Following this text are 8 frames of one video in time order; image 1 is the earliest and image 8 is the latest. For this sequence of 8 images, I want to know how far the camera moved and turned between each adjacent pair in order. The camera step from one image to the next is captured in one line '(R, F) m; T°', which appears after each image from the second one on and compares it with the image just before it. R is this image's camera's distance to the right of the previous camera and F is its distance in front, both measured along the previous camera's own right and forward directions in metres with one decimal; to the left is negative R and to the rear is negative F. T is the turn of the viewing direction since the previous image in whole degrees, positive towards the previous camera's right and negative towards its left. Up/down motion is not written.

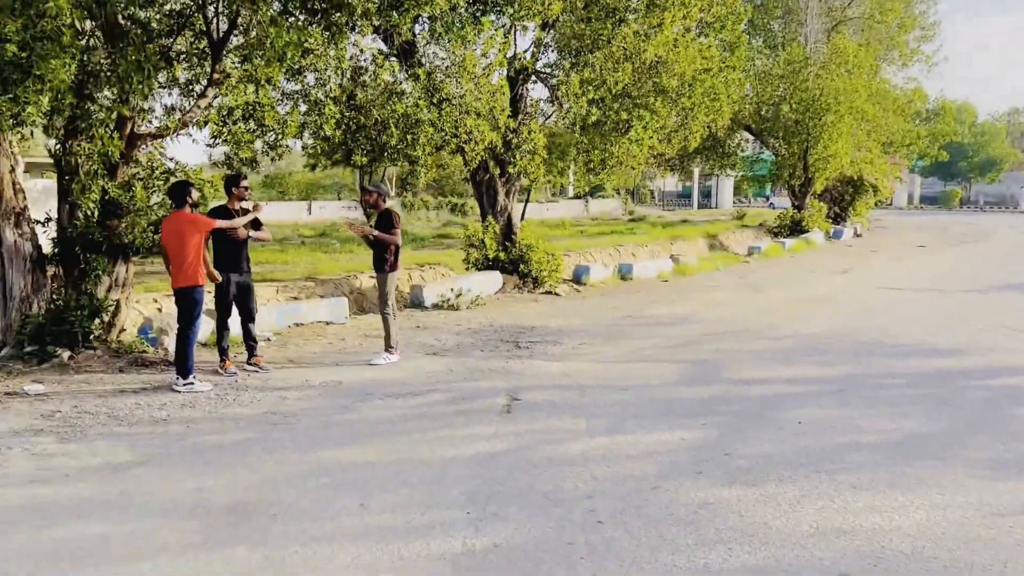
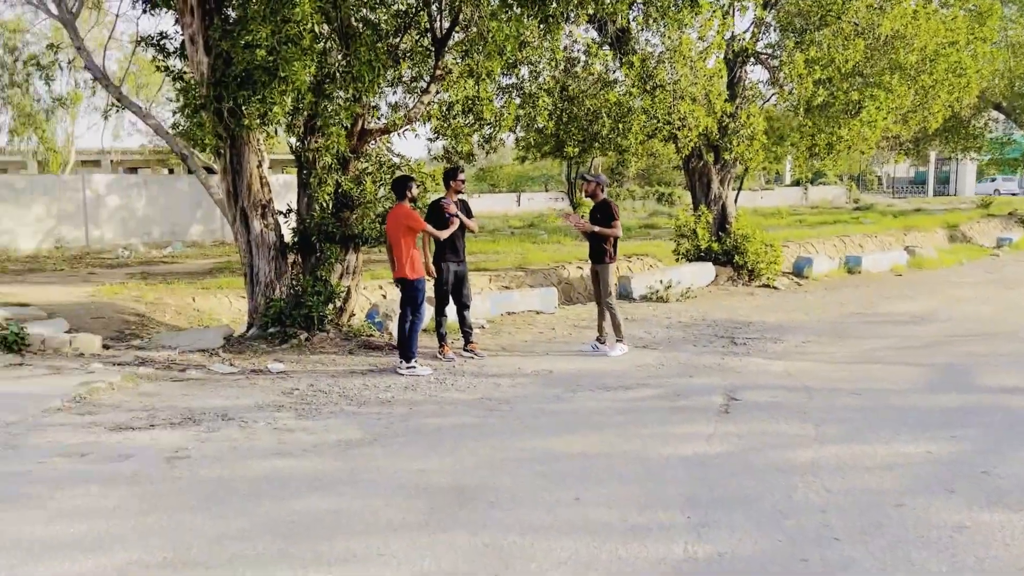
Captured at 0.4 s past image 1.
(-0.1, +0.1) m; -14°
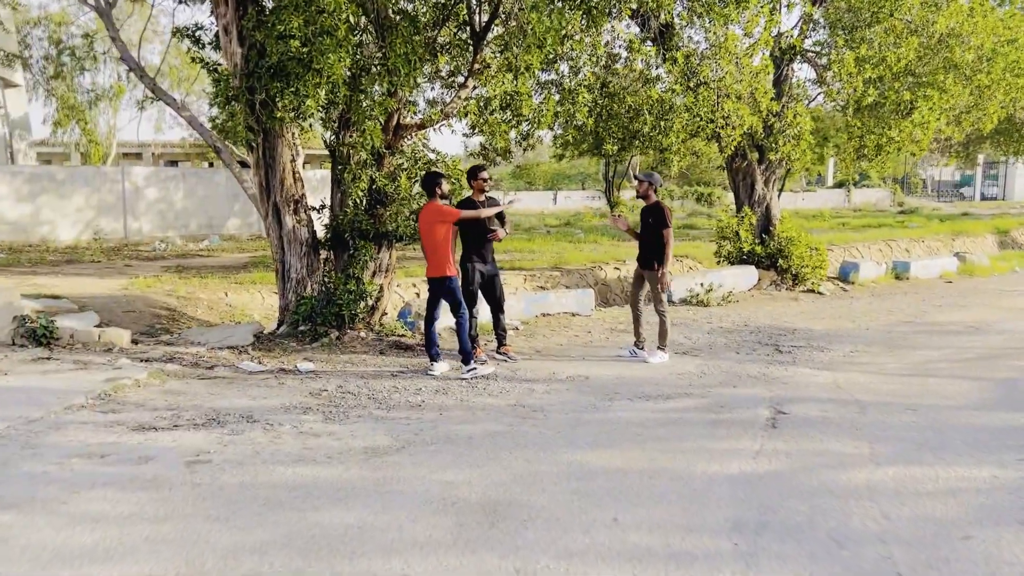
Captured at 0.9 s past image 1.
(0.0, +0.3) m; -2°
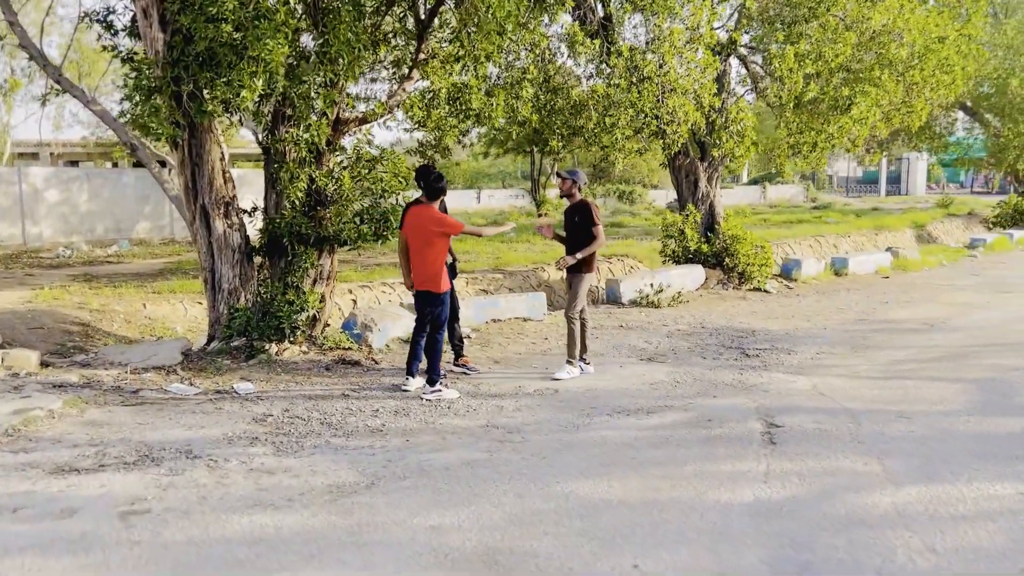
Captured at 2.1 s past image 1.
(-0.3, +0.6) m; +6°
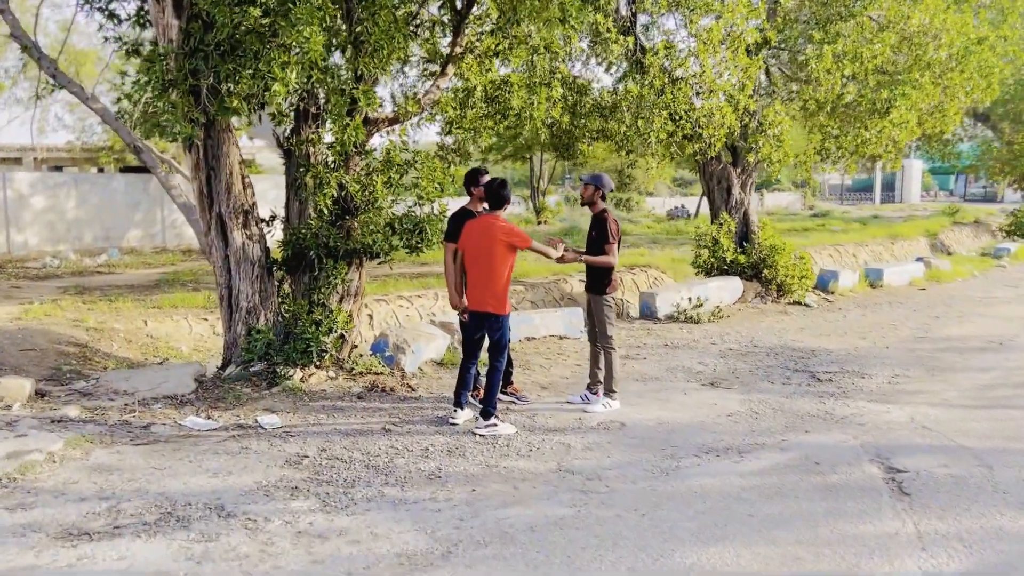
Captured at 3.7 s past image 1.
(-0.5, +0.8) m; +1°
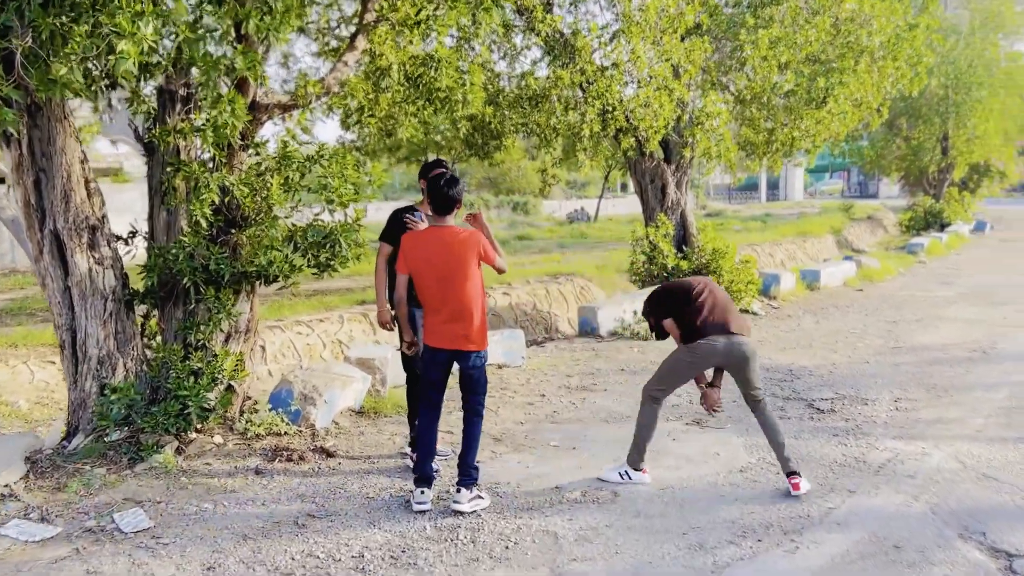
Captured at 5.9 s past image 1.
(-0.3, +1.5) m; +7°
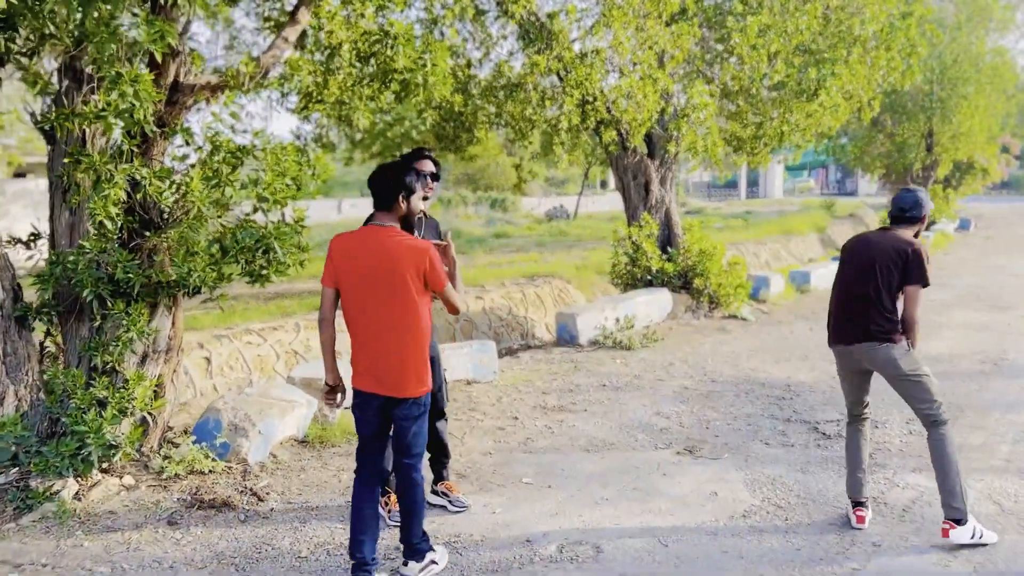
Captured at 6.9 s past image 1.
(+0.1, +0.8) m; +1°
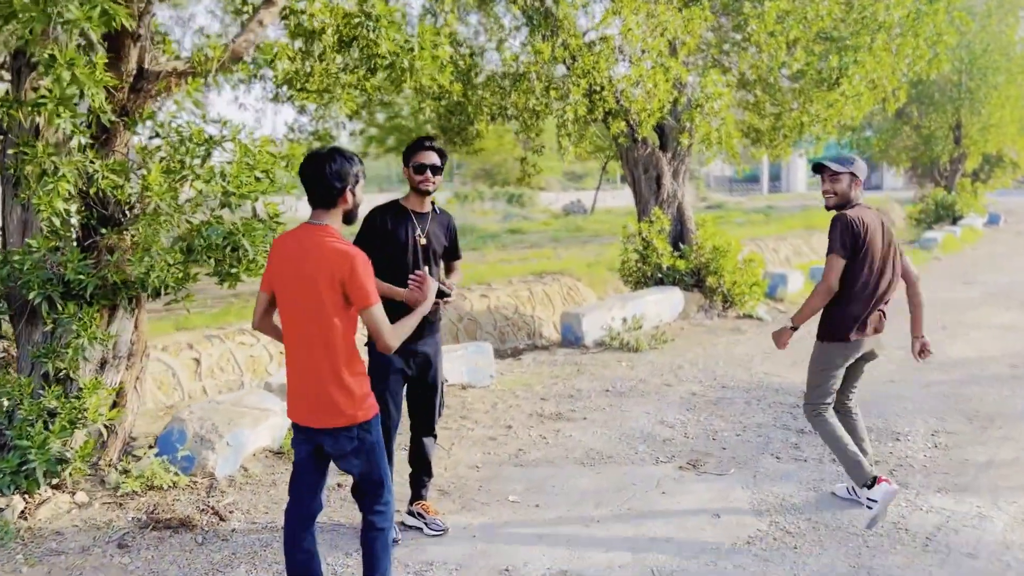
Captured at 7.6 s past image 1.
(+0.2, +0.4) m; -1°
